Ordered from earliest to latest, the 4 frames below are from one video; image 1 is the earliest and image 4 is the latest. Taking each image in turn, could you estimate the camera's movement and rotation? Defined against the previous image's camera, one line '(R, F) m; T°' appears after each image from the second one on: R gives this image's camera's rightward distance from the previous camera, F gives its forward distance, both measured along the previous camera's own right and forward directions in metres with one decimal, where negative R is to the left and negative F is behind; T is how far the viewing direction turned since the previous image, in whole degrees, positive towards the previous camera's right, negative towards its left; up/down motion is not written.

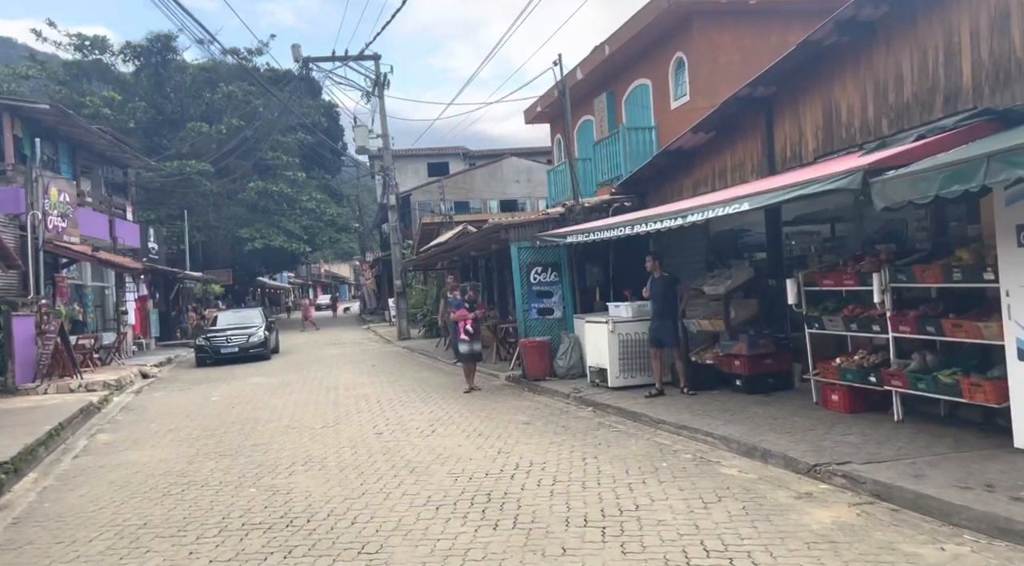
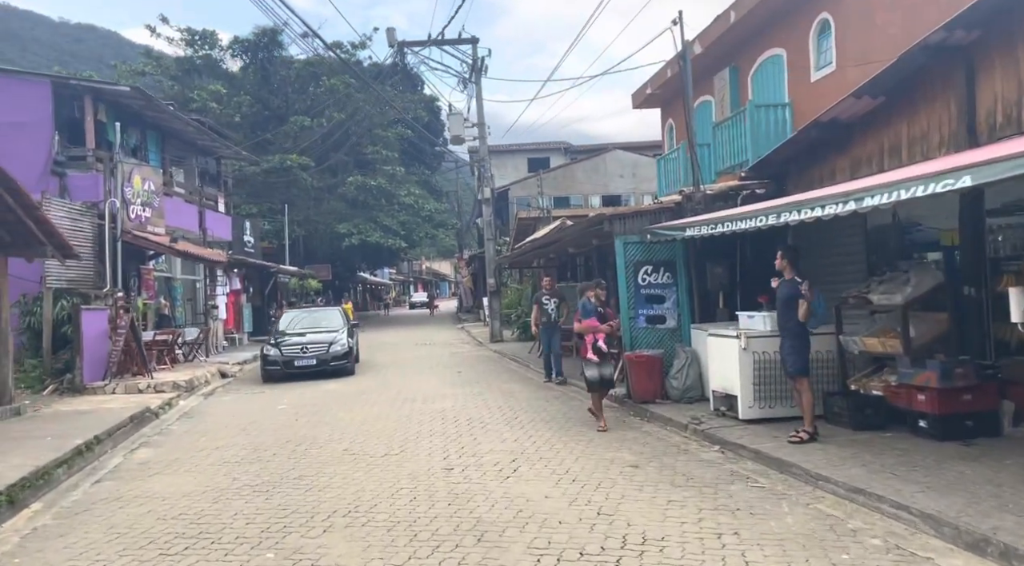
(-0.1, +2.1) m; -7°
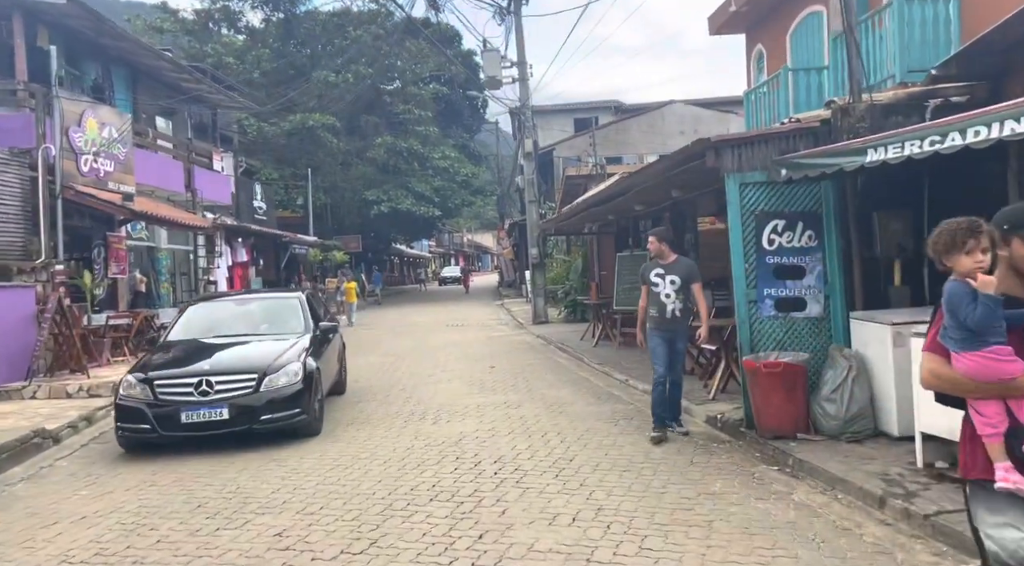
(-0.1, +4.2) m; -3°
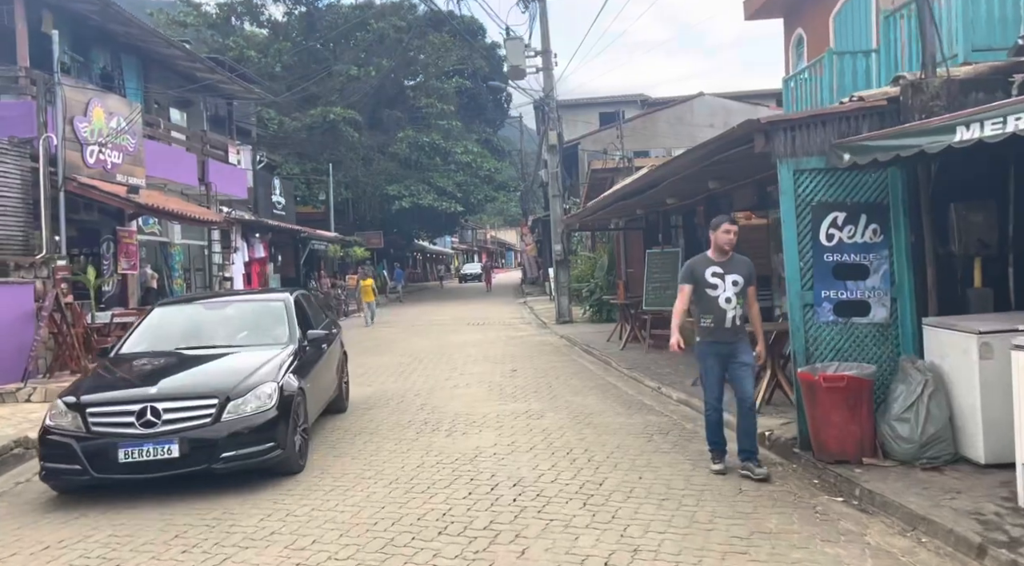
(0.0, +0.9) m; -2°
